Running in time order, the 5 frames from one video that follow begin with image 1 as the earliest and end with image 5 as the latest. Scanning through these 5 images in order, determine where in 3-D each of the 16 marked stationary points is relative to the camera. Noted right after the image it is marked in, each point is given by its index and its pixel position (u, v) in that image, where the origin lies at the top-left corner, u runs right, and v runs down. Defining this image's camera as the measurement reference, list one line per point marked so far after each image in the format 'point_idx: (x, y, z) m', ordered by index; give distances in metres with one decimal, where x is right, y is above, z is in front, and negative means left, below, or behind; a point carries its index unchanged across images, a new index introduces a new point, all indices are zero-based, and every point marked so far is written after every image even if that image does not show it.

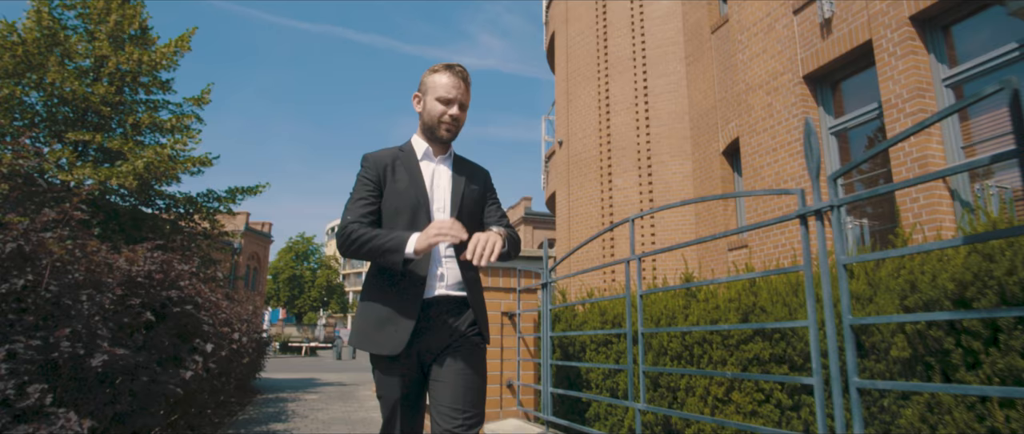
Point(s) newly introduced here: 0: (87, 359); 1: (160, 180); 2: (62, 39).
0: (-2.9, -1.0, +4.0) m
1: (-7.6, +0.8, +12.7) m
2: (-10.0, +3.9, +12.9) m
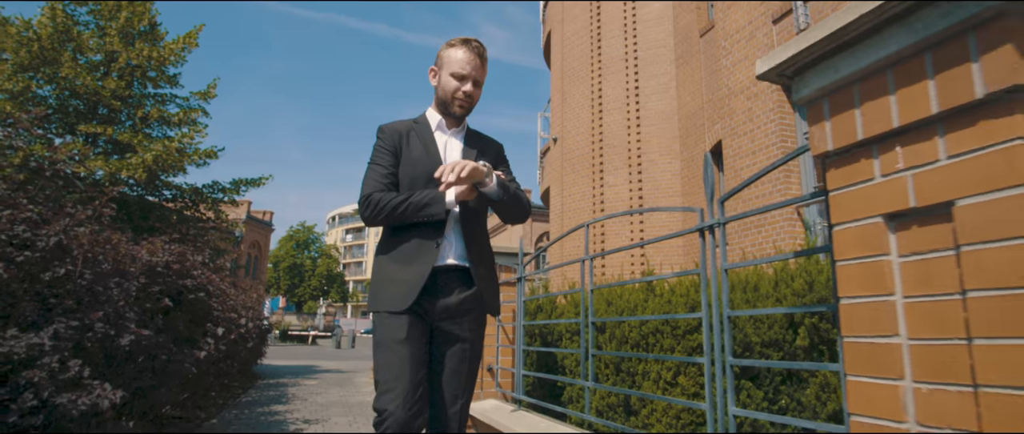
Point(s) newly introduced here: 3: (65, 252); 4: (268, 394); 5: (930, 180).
0: (-3.1, -1.0, +4.6) m
1: (-7.8, +1.0, +13.3) m
2: (-10.1, +4.2, +13.5) m
3: (-3.4, -0.3, +4.4) m
4: (-4.6, -3.3, +11.1) m
5: (+1.1, +0.1, +1.5) m
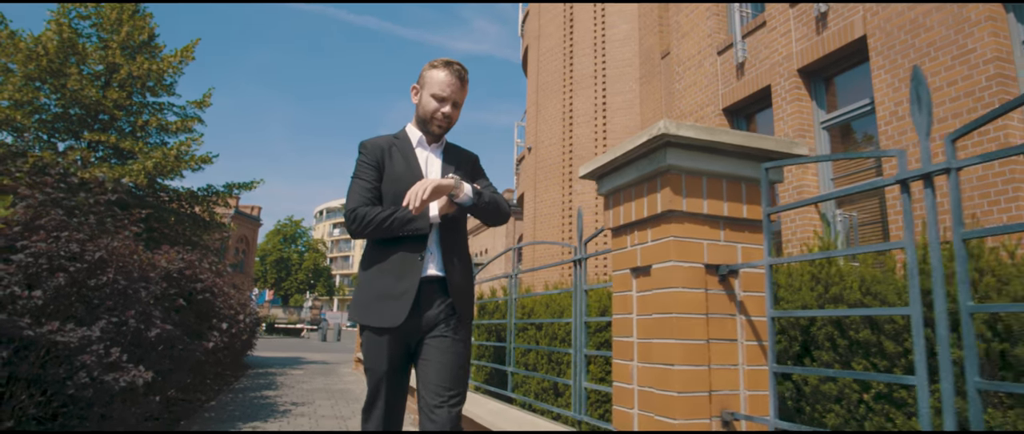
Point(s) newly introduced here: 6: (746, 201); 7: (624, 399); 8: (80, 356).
0: (-3.6, -1.1, +5.8) m
1: (-8.5, +1.0, +14.3) m
2: (-10.7, +4.2, +14.5) m
3: (-3.9, -0.4, +5.5) m
4: (-5.3, -3.4, +12.3) m
5: (+0.6, -0.2, +2.7) m
6: (+1.1, +0.1, +2.7) m
7: (+0.5, -0.9, +2.8) m
8: (-3.7, -1.2, +5.0) m
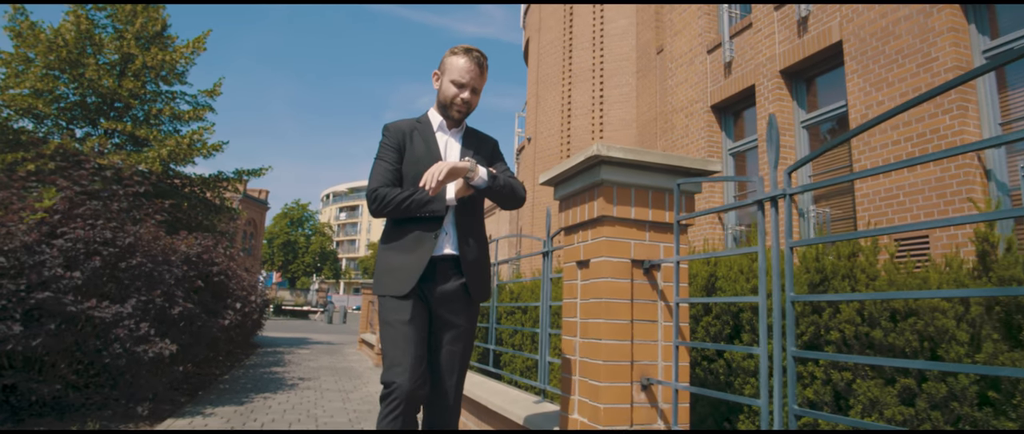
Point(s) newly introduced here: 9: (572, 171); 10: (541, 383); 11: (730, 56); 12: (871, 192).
0: (-3.8, -1.0, +6.5) m
1: (-8.5, +1.4, +15.0) m
2: (-10.7, +4.6, +15.1) m
3: (-4.0, -0.3, +6.2) m
4: (-5.4, -3.2, +13.0) m
5: (+0.4, -0.2, +3.3) m
6: (+0.9, +0.1, +3.3) m
7: (+0.3, -0.9, +3.5) m
8: (-3.9, -1.1, +5.7) m
9: (+0.3, +0.3, +3.4) m
10: (+0.2, -1.3, +4.6) m
11: (+4.4, +3.3, +12.0) m
12: (+5.2, +0.4, +8.4) m
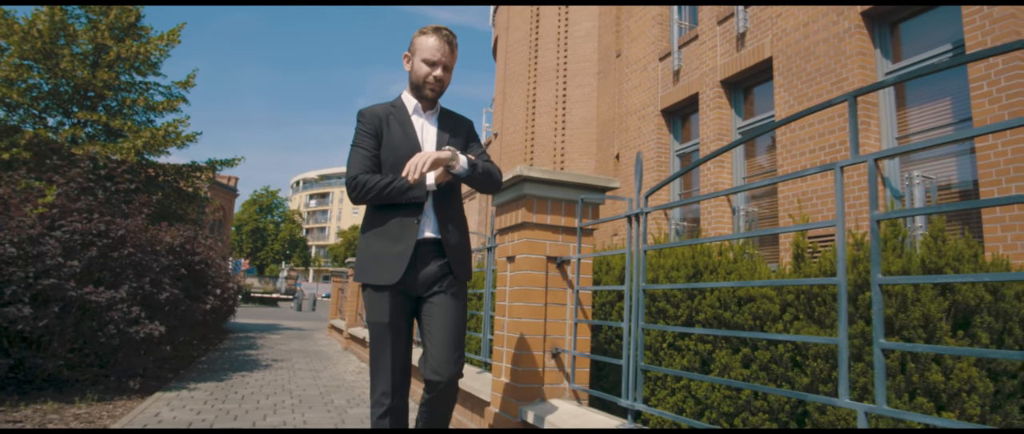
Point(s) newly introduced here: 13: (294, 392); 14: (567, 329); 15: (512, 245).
0: (-4.4, -0.9, +7.2) m
1: (-9.4, +1.6, +15.4) m
2: (-11.6, +4.9, +15.3) m
3: (-4.6, -0.3, +6.9) m
4: (-6.3, -2.9, +13.7) m
5: (0.0, -0.2, +4.2) m
6: (+0.5, 0.0, +4.2) m
7: (-0.1, -0.9, +4.4) m
8: (-4.4, -1.0, +6.4) m
9: (-0.1, +0.2, +4.3) m
10: (-0.3, -1.3, +5.5) m
11: (+3.7, +3.4, +13.0) m
12: (+4.5, +0.4, +9.5) m
13: (-2.8, -2.3, +7.6) m
14: (+0.4, -0.8, +4.1) m
15: (0.0, -0.2, +4.3) m
